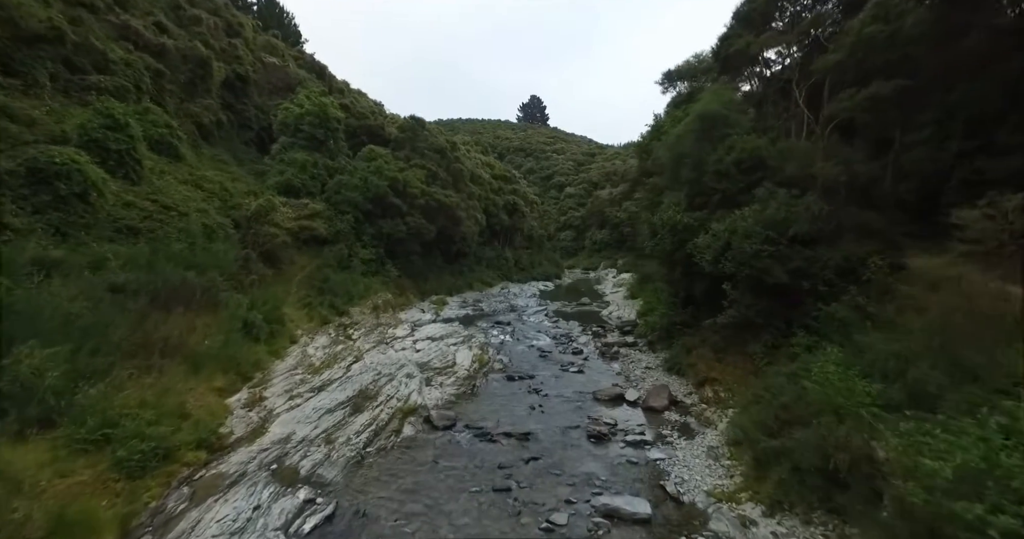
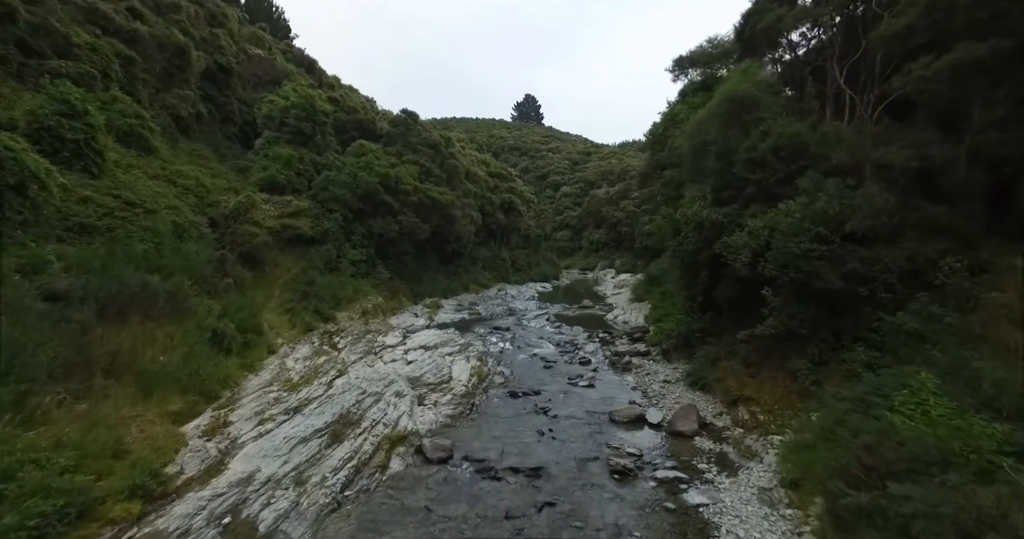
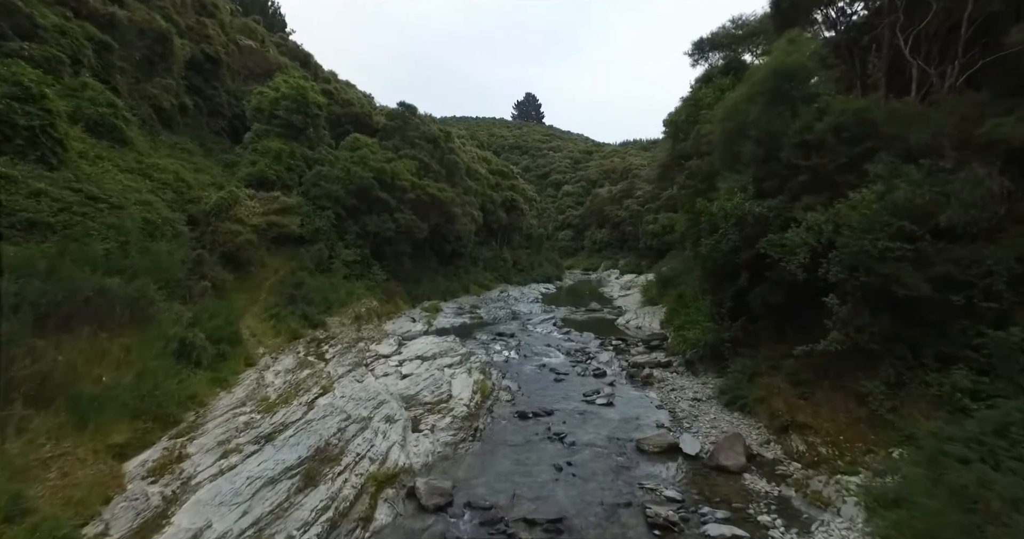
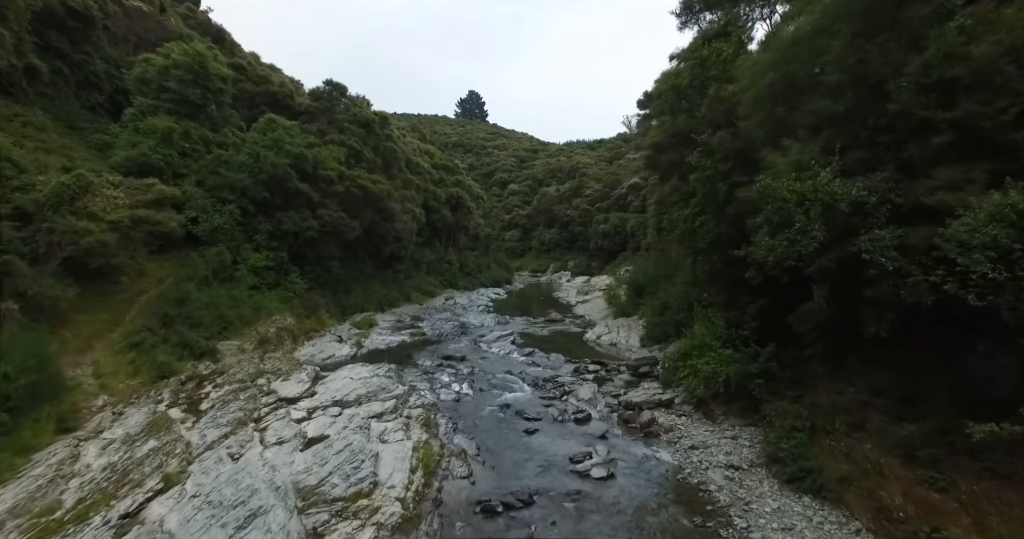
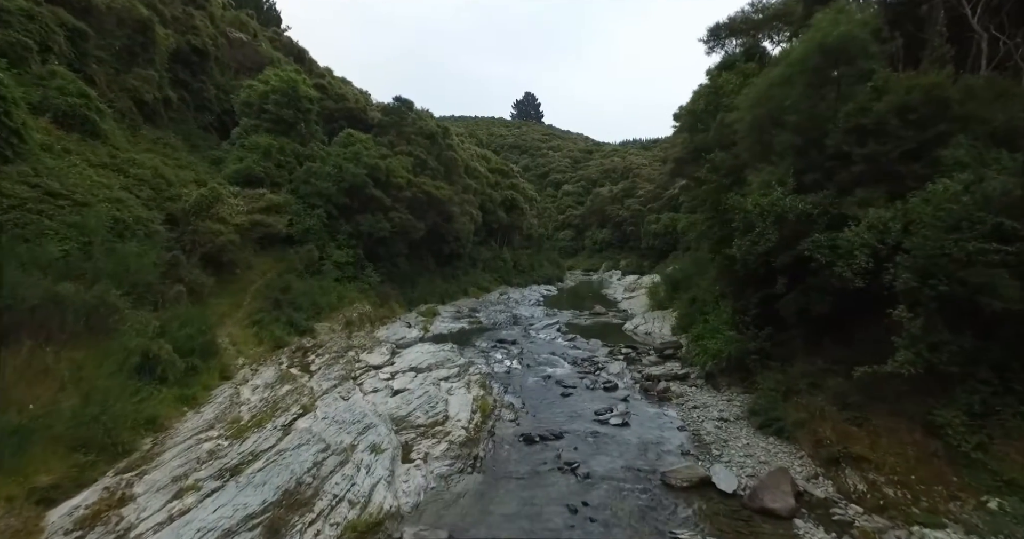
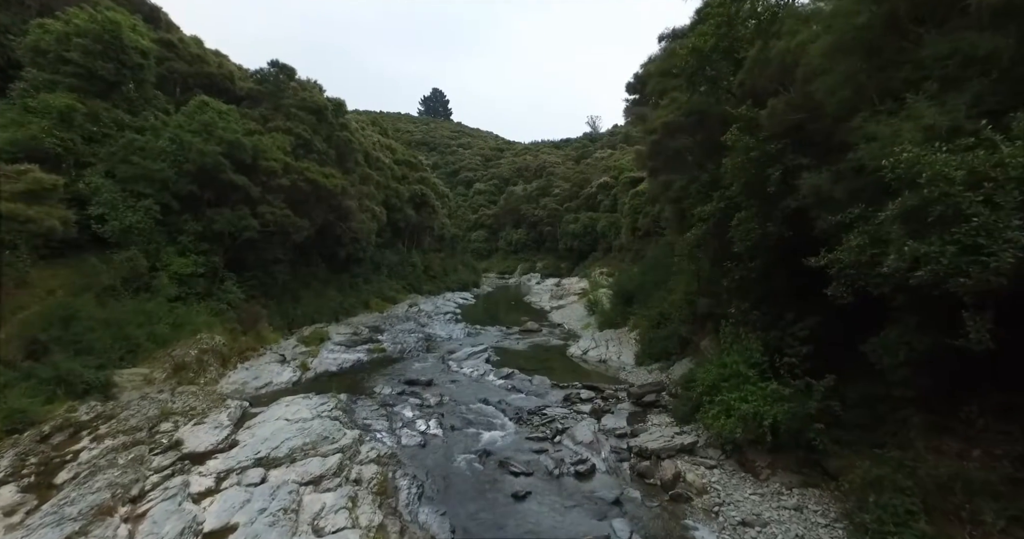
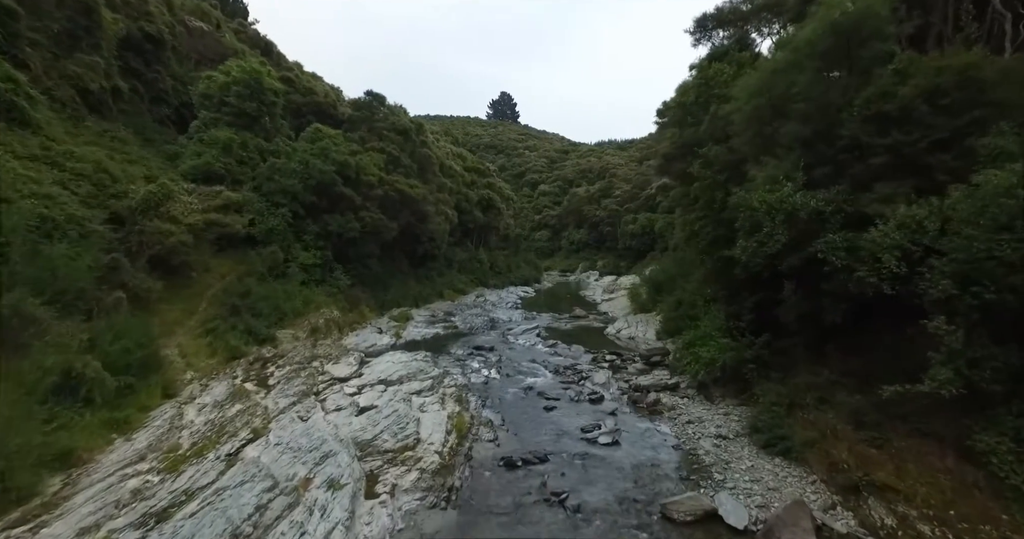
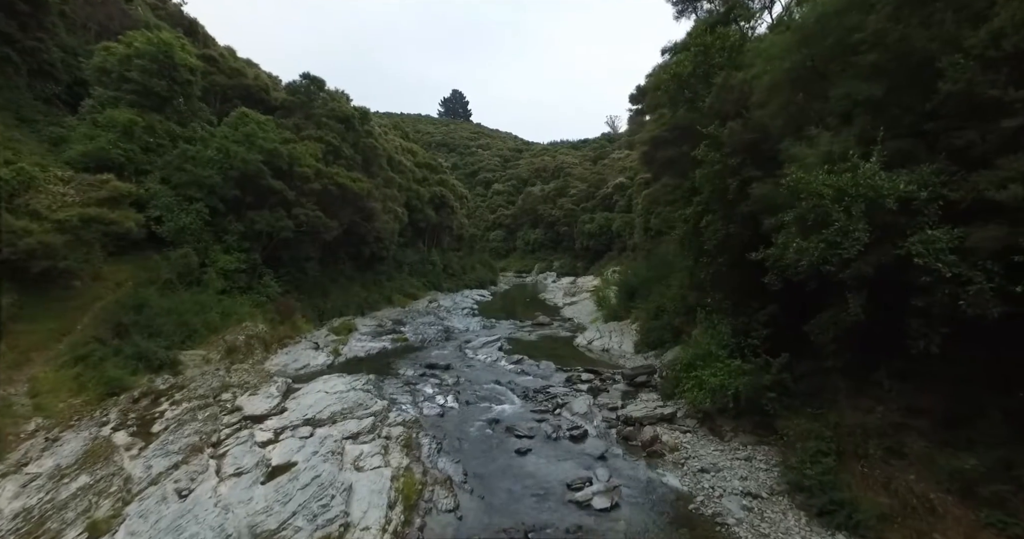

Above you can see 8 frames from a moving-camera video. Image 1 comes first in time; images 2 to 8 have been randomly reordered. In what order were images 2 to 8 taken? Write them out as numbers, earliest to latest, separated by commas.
2, 3, 5, 7, 4, 8, 6
